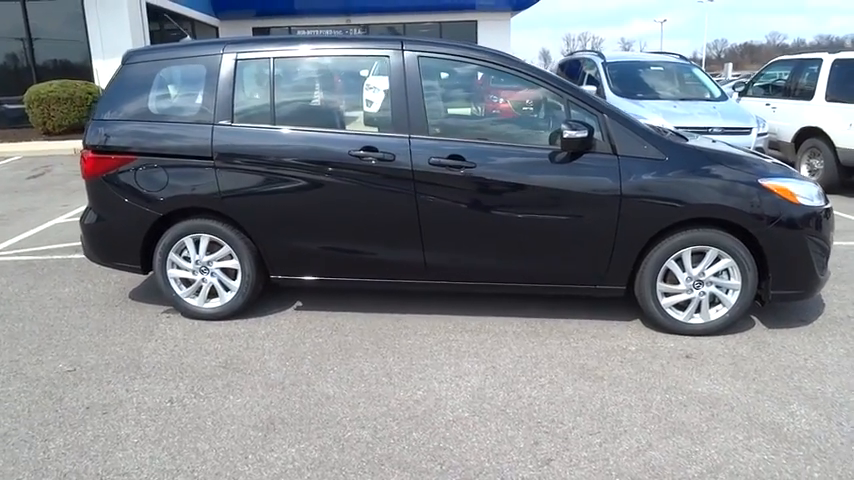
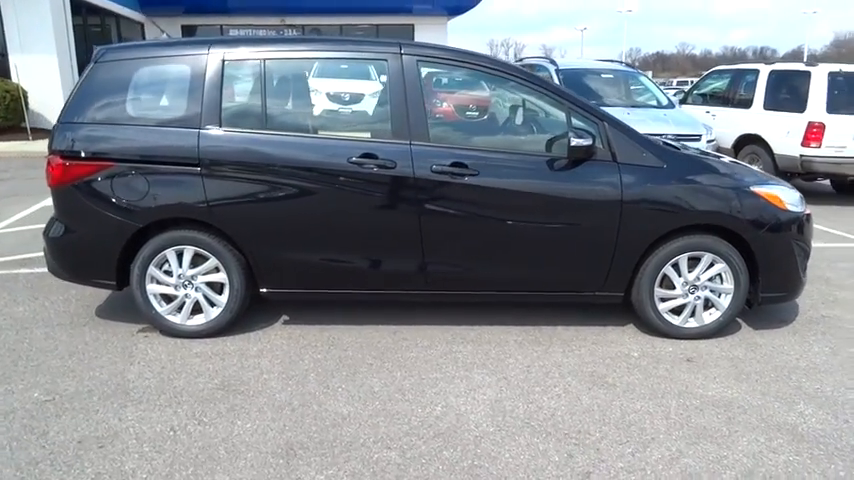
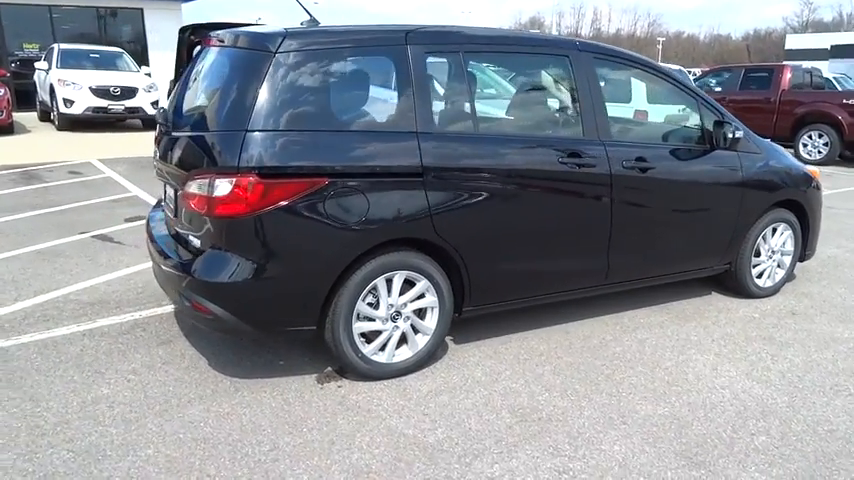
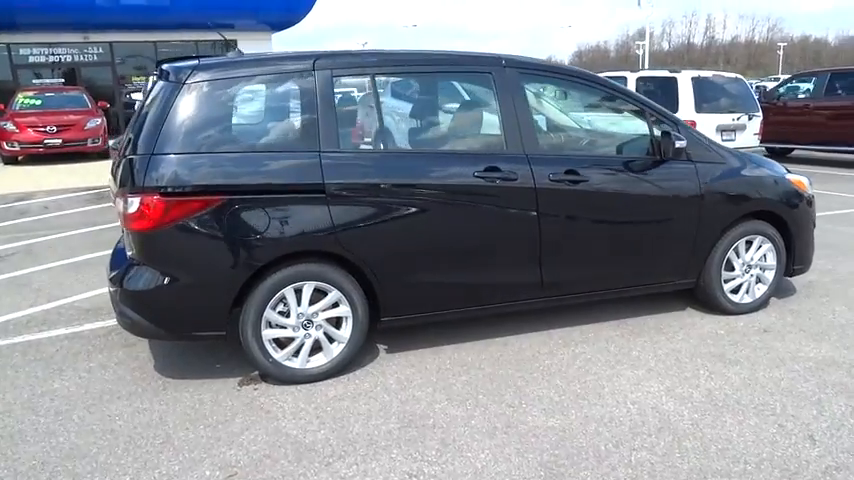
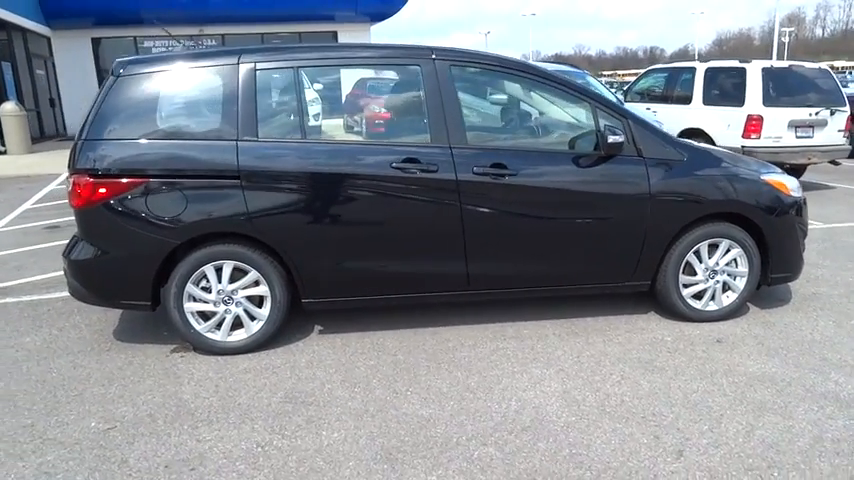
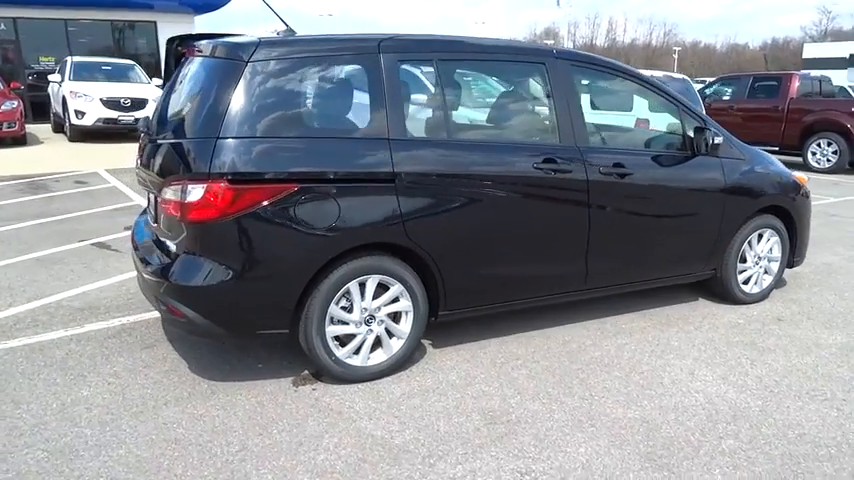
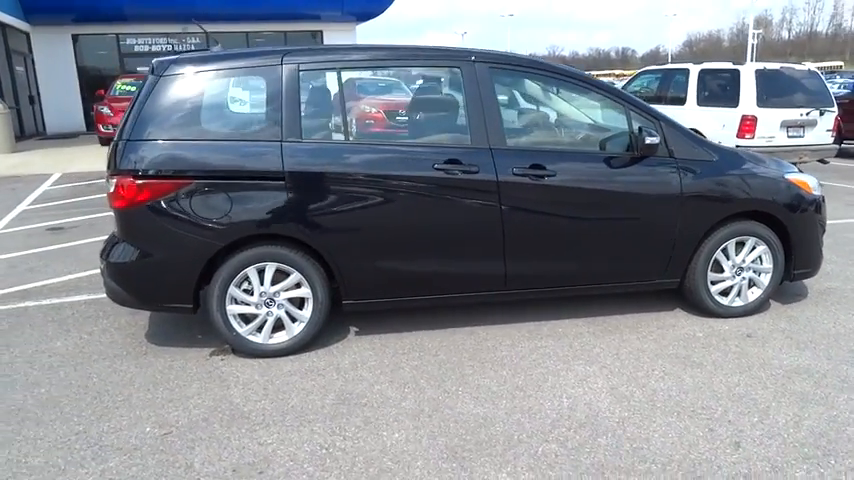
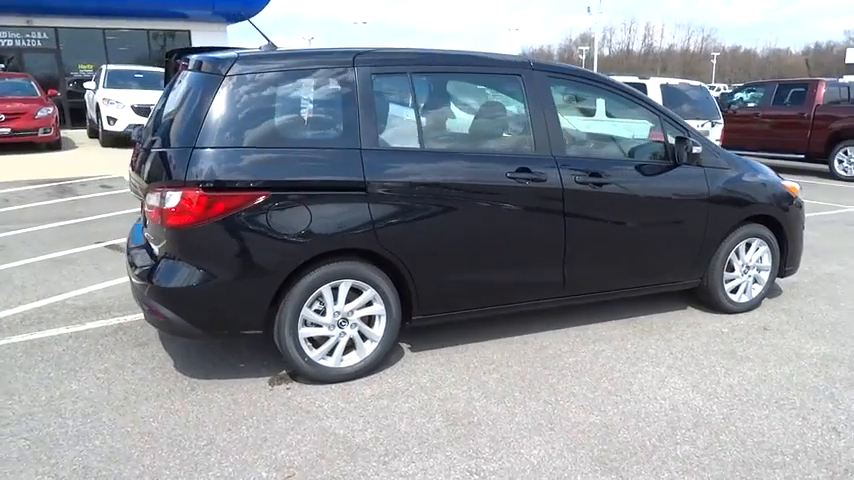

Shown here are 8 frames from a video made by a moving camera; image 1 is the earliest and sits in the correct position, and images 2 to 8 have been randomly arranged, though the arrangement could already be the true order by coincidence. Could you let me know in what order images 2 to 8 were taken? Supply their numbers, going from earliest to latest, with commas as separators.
2, 5, 7, 4, 8, 6, 3
